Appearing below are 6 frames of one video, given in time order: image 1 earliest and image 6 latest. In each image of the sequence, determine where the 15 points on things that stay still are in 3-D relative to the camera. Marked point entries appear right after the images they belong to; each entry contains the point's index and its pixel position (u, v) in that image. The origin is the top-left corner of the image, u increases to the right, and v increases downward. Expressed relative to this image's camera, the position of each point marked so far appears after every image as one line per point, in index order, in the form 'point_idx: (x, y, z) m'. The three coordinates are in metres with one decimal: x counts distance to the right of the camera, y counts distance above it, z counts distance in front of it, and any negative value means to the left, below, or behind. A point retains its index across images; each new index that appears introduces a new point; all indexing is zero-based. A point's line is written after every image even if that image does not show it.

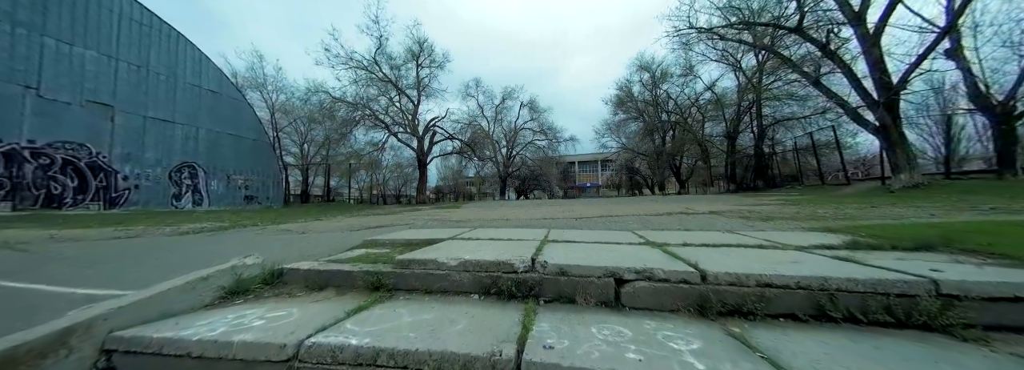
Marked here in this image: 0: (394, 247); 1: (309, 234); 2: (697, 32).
0: (-1.7, -0.9, +3.6) m
1: (-4.6, -1.1, +5.5) m
2: (+12.7, +10.5, +17.3) m
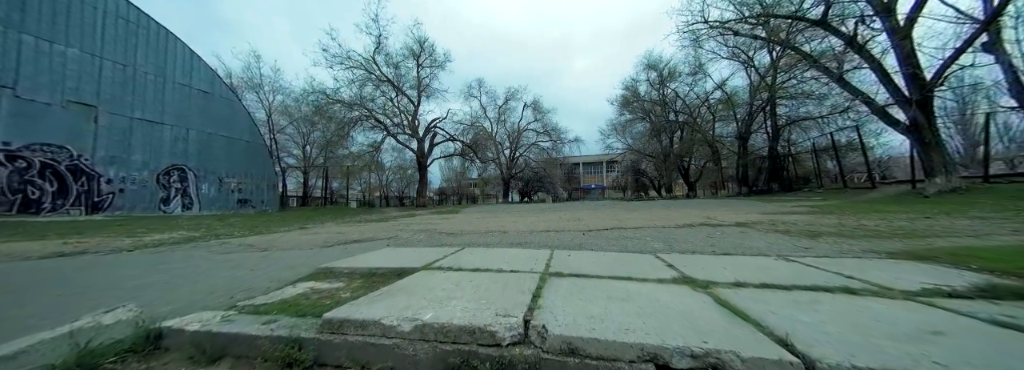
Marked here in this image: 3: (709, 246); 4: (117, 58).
0: (-1.8, -1.1, +2.8) m
1: (-4.6, -1.3, +4.7) m
2: (+12.7, +10.3, +16.4) m
3: (+3.1, -1.0, +3.9) m
4: (-23.1, +7.4, +14.6) m
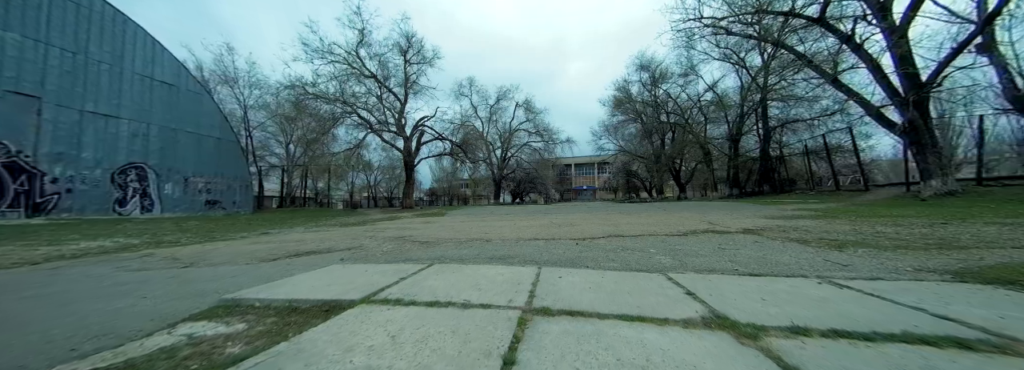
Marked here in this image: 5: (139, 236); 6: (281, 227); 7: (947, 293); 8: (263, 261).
0: (-2.1, -1.1, +2.0) m
1: (-4.9, -1.3, +3.9) m
2: (+12.1, +10.2, +16.0) m
3: (+2.8, -1.0, +3.2) m
4: (-23.7, +7.4, +13.2) m
5: (-11.6, -1.6, +7.8) m
6: (-9.3, -1.7, +10.1) m
7: (+3.7, -0.9, +2.1) m
8: (-4.0, -1.2, +4.1) m
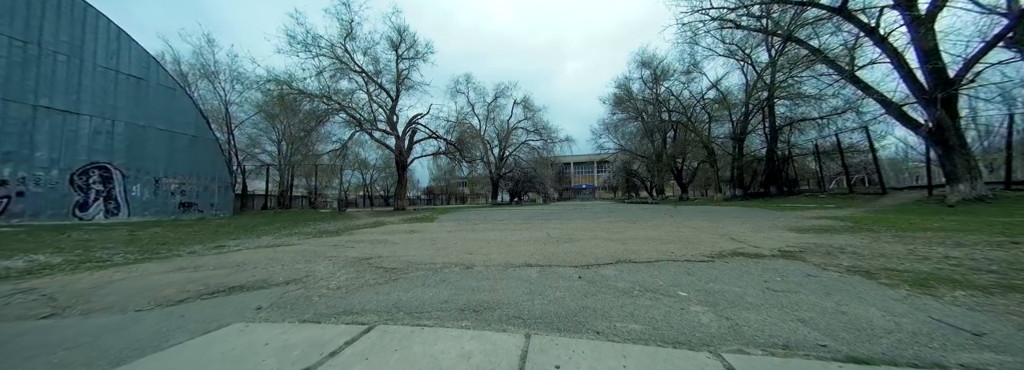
0: (-2.3, -1.4, +0.9) m
1: (-5.1, -1.5, +2.8) m
2: (+11.9, +10.0, +15.0) m
3: (+2.6, -1.2, +2.2) m
4: (-24.0, +7.3, +12.0) m
5: (-11.9, -1.8, +6.8) m
6: (-9.5, -1.9, +9.0) m
7: (+3.5, -1.2, +1.2) m
8: (-4.3, -1.5, +3.0) m
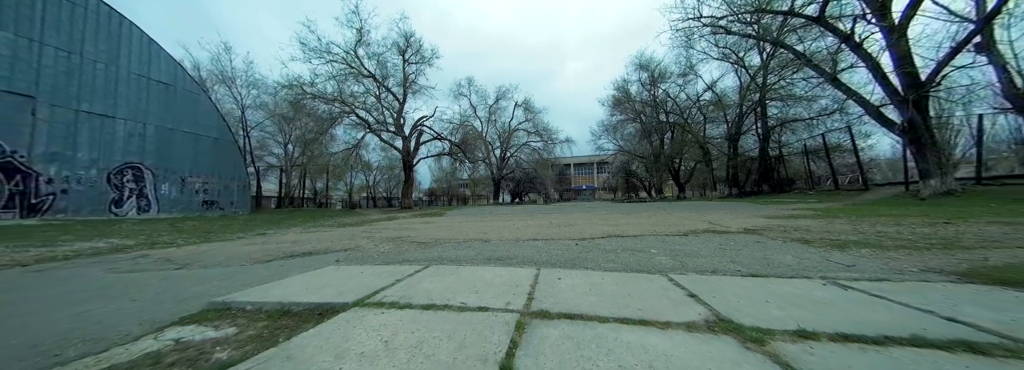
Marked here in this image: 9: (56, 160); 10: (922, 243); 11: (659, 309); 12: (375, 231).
0: (-2.1, -1.1, +1.9) m
1: (-5.0, -1.3, +3.8) m
2: (+12.1, +10.2, +16.0) m
3: (+2.8, -1.0, +3.2) m
4: (-23.7, +7.4, +13.1) m
5: (-11.7, -1.6, +7.8) m
6: (-9.3, -1.7, +10.0) m
7: (+3.7, -0.9, +2.1) m
8: (-4.1, -1.2, +4.0) m
9: (-23.3, +1.3, +12.8) m
10: (+6.8, -1.0, +4.2) m
11: (+1.2, -1.0, +2.0) m
12: (-4.2, -1.4, +7.6) m
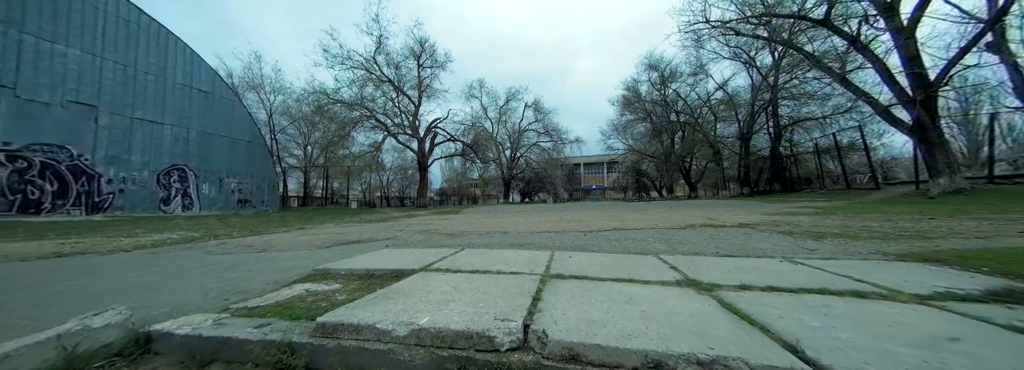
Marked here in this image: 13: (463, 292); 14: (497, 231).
0: (-1.8, -1.1, +2.7) m
1: (-4.6, -1.3, +4.7) m
2: (+12.8, +10.2, +16.3) m
3: (+3.1, -1.0, +3.8) m
4: (-23.1, +7.4, +14.7) m
5: (-11.2, -1.6, +8.9) m
6: (-8.8, -1.7, +11.0) m
7: (+4.0, -0.9, +2.7) m
8: (-3.7, -1.2, +4.9) m
9: (-22.7, +1.3, +14.4) m
10: (+7.2, -0.9, +4.7) m
11: (+1.4, -0.9, +2.7) m
12: (-3.7, -1.4, +8.5) m
13: (-0.4, -0.9, +2.2) m
14: (-0.4, -1.1, +6.3) m
